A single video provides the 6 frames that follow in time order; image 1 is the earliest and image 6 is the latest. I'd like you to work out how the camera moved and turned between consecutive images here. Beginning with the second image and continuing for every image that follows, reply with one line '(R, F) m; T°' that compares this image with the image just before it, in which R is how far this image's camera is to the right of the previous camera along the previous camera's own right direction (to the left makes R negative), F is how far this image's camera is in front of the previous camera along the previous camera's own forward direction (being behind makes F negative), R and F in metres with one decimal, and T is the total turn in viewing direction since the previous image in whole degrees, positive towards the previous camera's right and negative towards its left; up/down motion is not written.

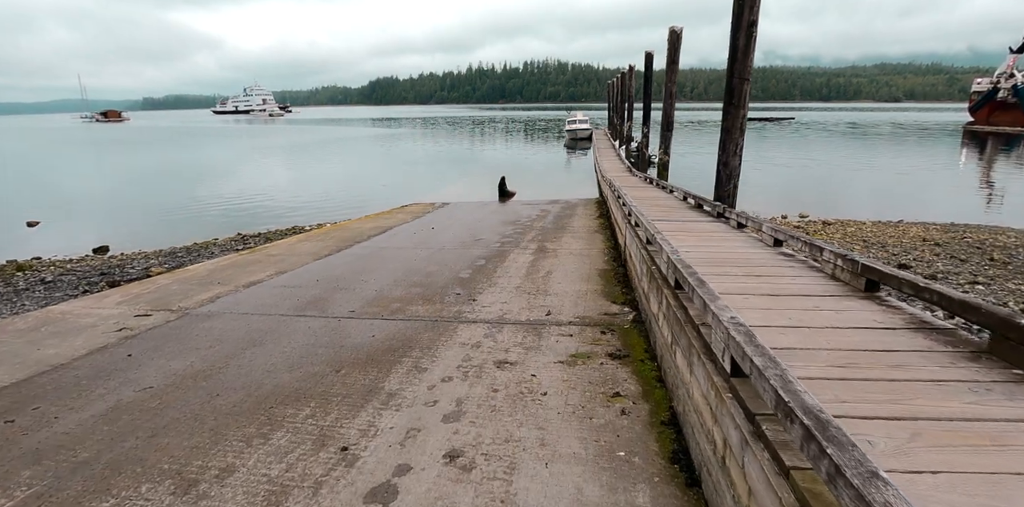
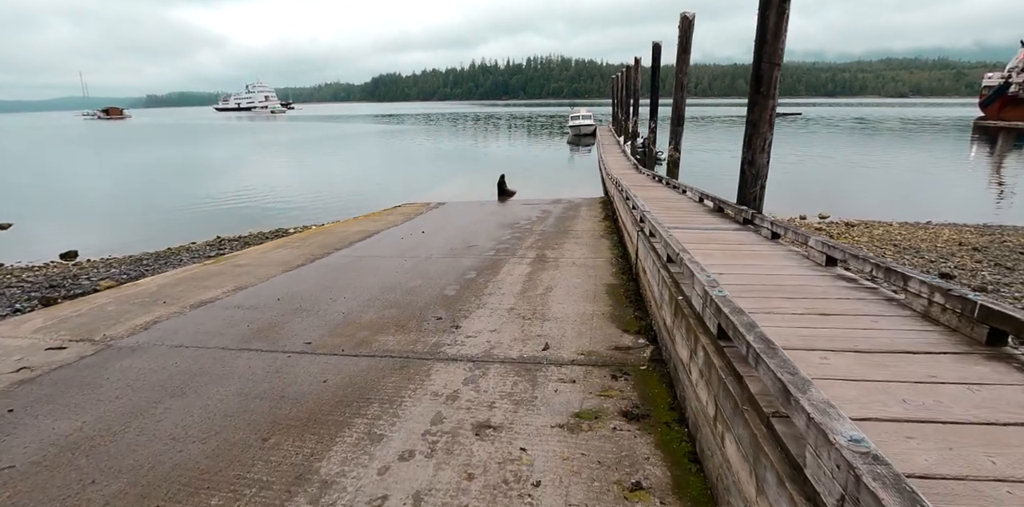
(+0.1, +1.0) m; 0°
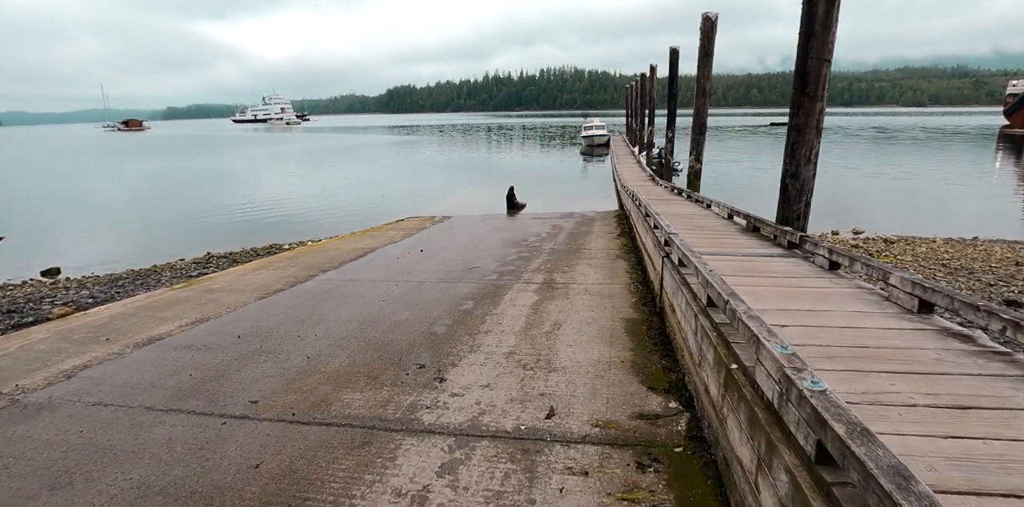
(+0.1, +0.9) m; -1°
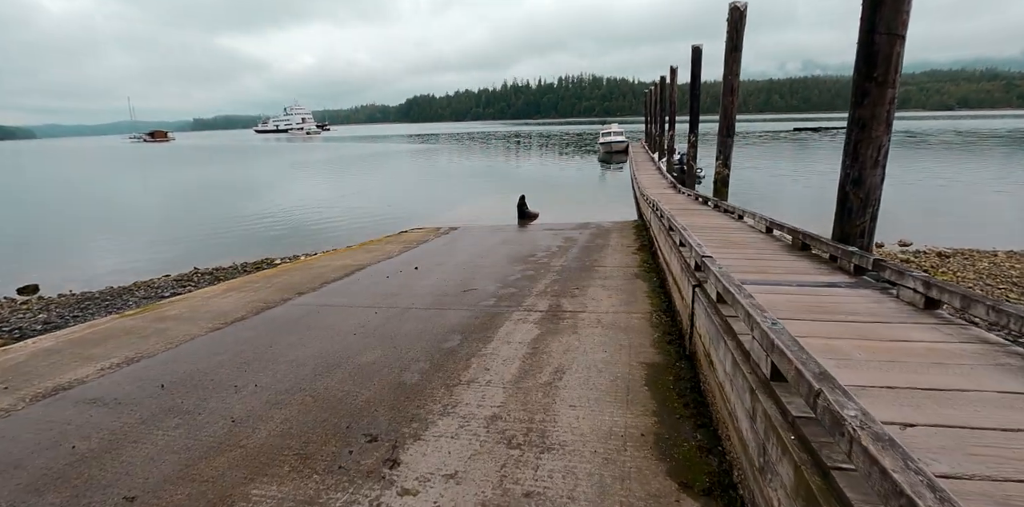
(+0.2, +1.1) m; -2°
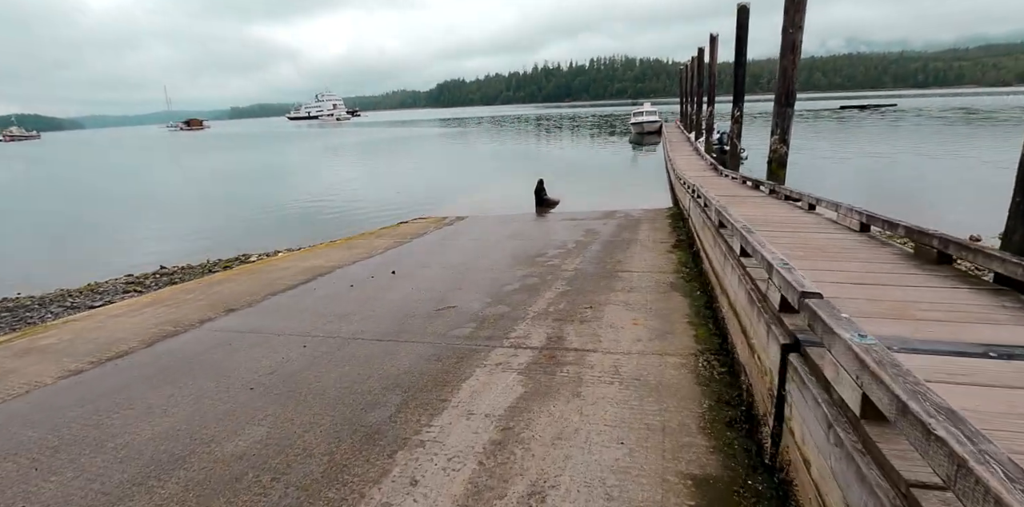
(+0.4, +1.8) m; -3°
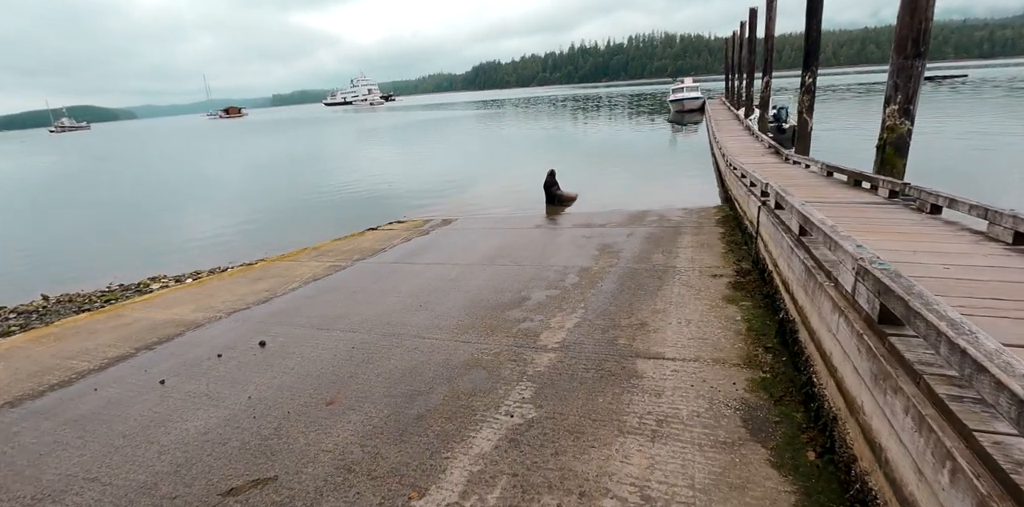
(+0.7, +3.0) m; -4°
